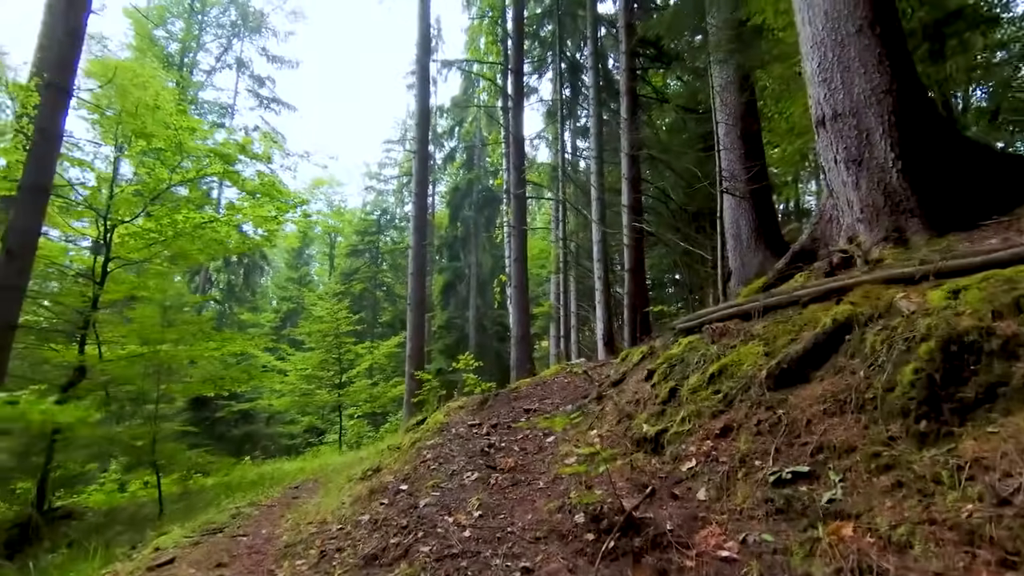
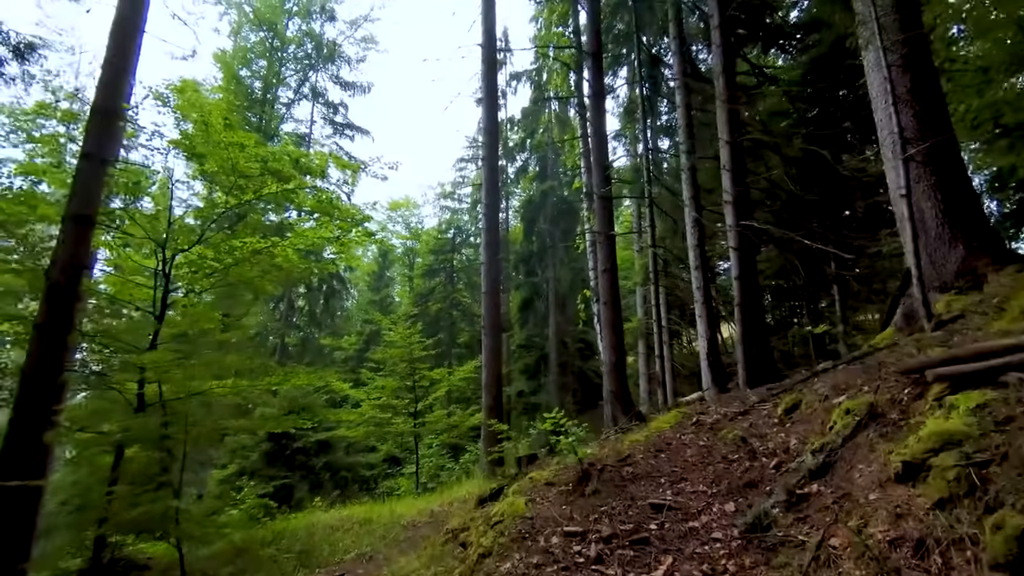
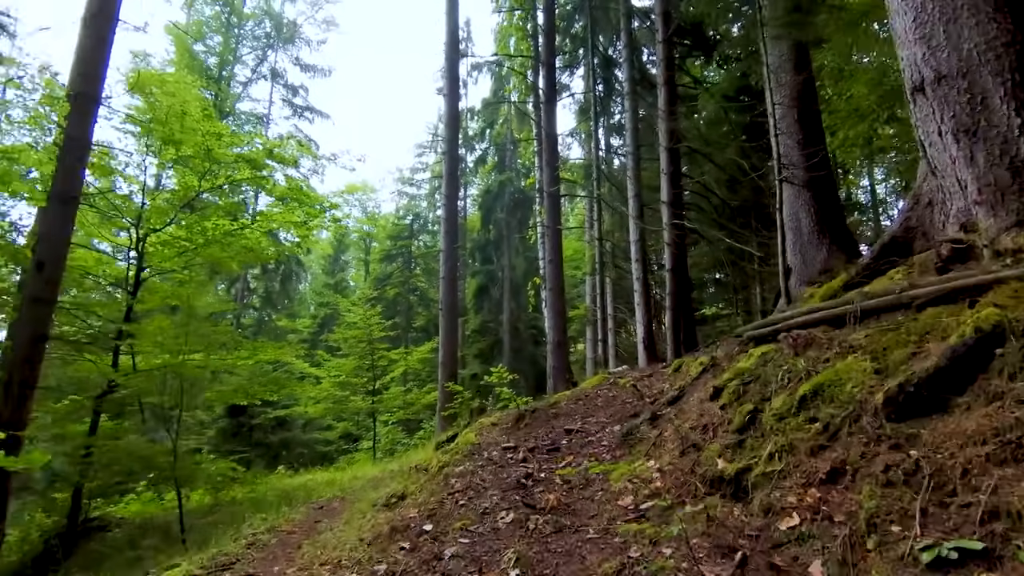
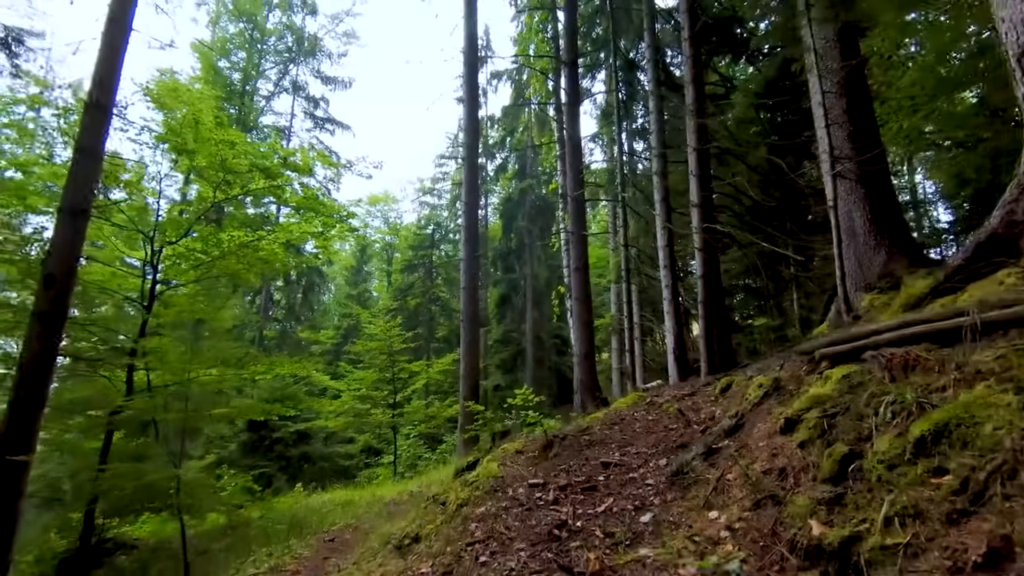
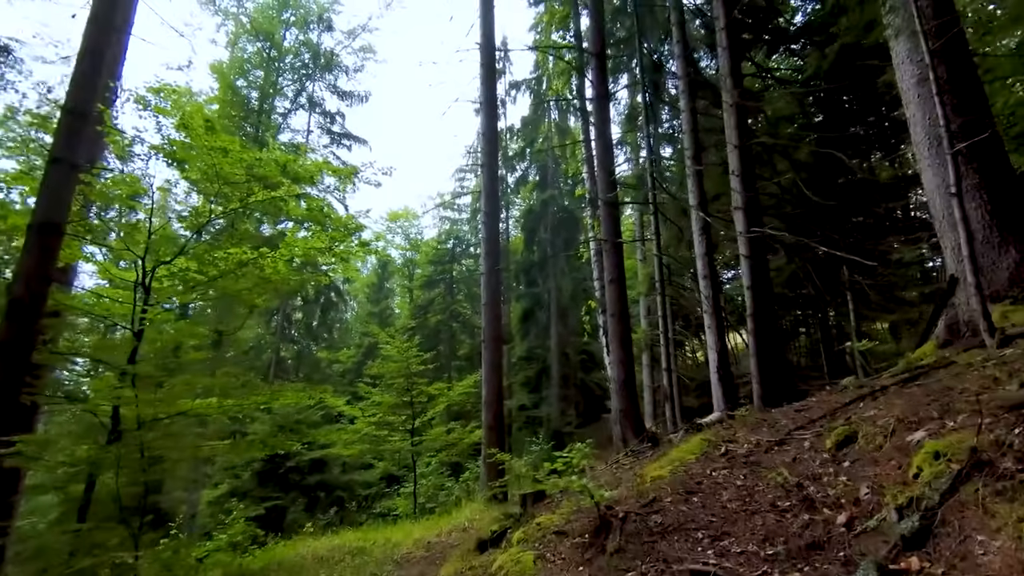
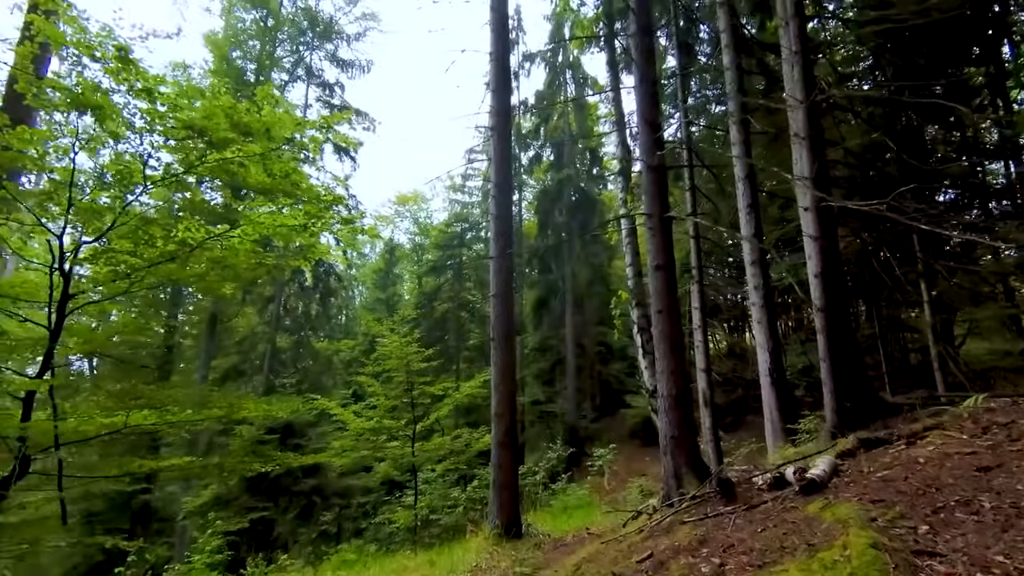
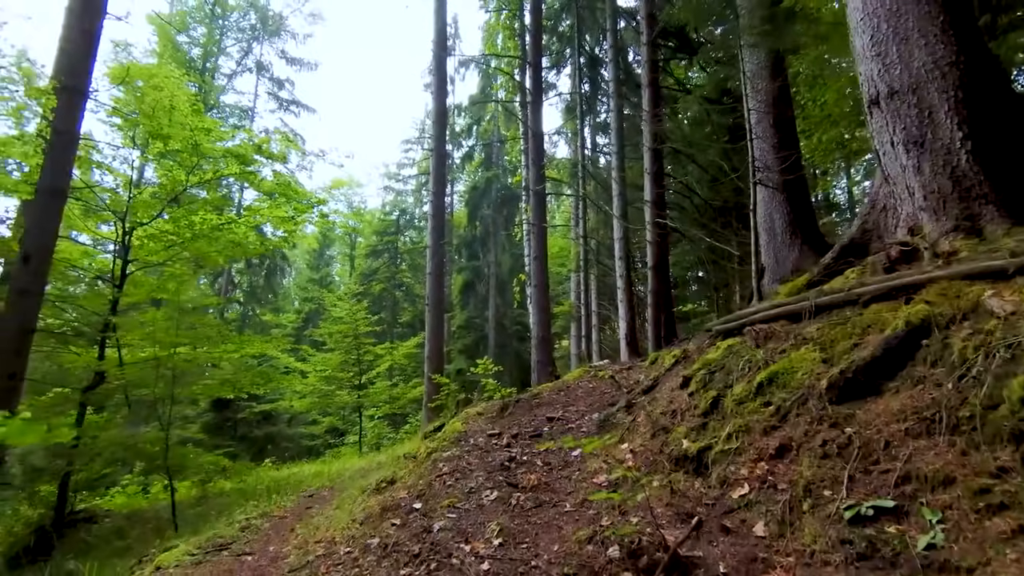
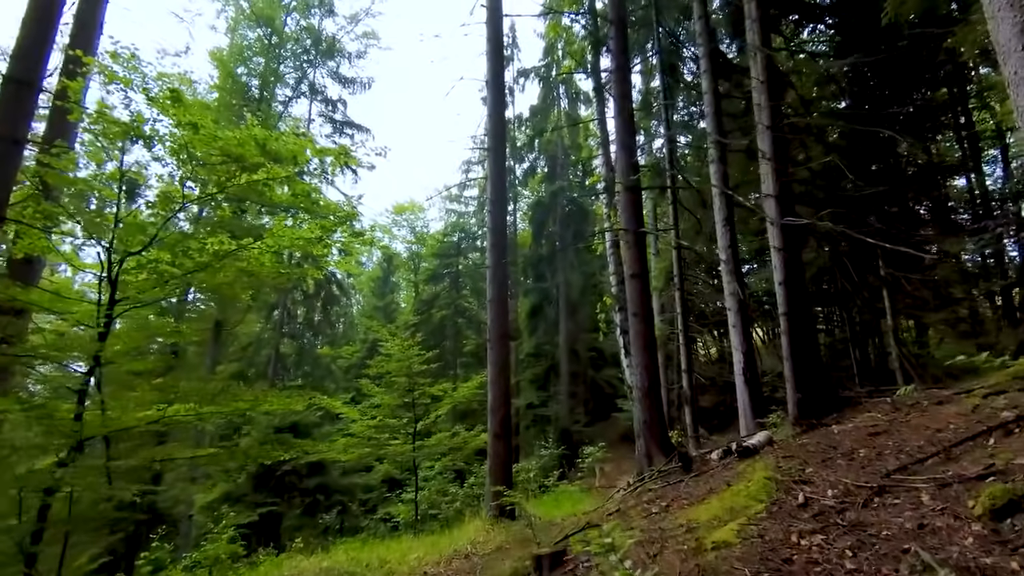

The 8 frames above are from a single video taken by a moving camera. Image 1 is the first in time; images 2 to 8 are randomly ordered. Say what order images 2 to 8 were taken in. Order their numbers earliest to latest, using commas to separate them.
7, 3, 4, 2, 5, 8, 6
